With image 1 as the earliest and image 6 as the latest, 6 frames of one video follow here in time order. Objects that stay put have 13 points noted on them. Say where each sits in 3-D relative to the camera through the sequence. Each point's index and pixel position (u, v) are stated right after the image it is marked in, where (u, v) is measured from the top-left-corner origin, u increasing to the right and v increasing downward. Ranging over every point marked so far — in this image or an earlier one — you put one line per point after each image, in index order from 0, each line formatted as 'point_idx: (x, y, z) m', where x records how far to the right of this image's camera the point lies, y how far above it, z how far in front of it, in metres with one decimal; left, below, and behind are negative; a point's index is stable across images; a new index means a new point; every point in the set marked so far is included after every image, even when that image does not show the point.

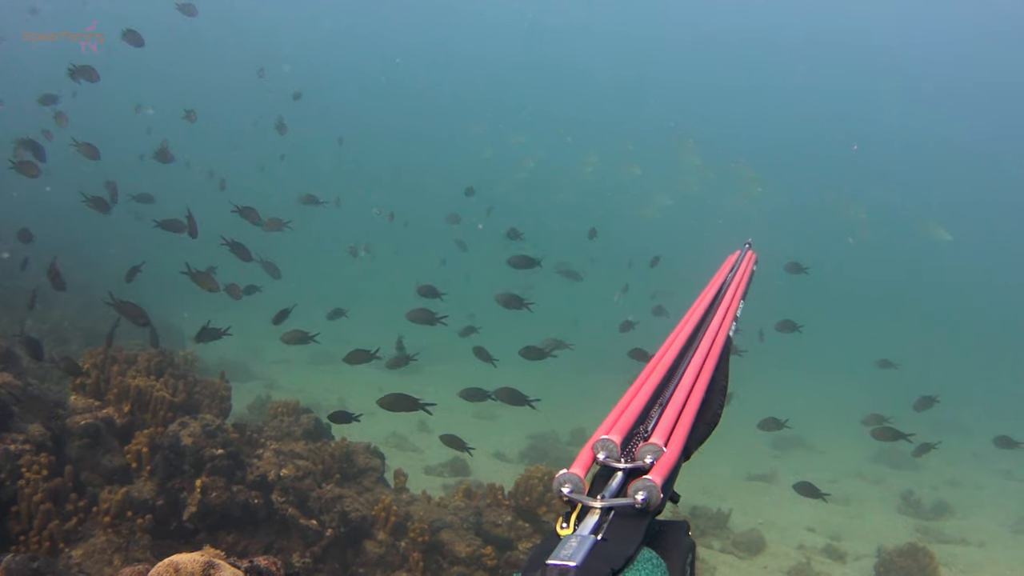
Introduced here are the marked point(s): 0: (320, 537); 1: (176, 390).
0: (-2.9, -4.0, +8.3) m
1: (-6.8, -1.9, +10.4) m
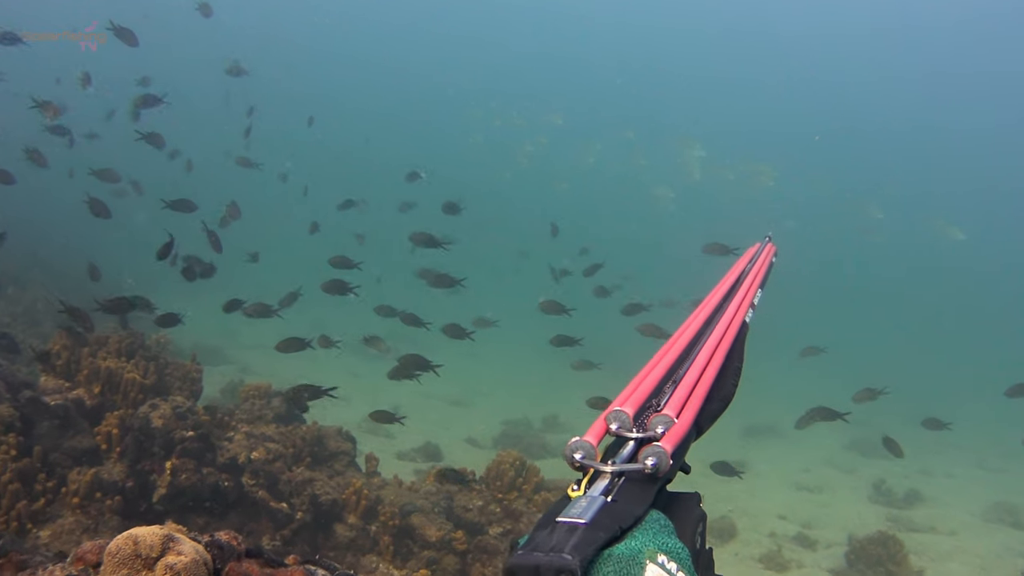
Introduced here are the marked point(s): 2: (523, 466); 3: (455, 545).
0: (-3.4, -3.7, +8.3) m
1: (-7.3, -1.6, +10.3) m
2: (-0.1, -3.8, +12.0) m
3: (-1.0, -4.4, +9.0) m
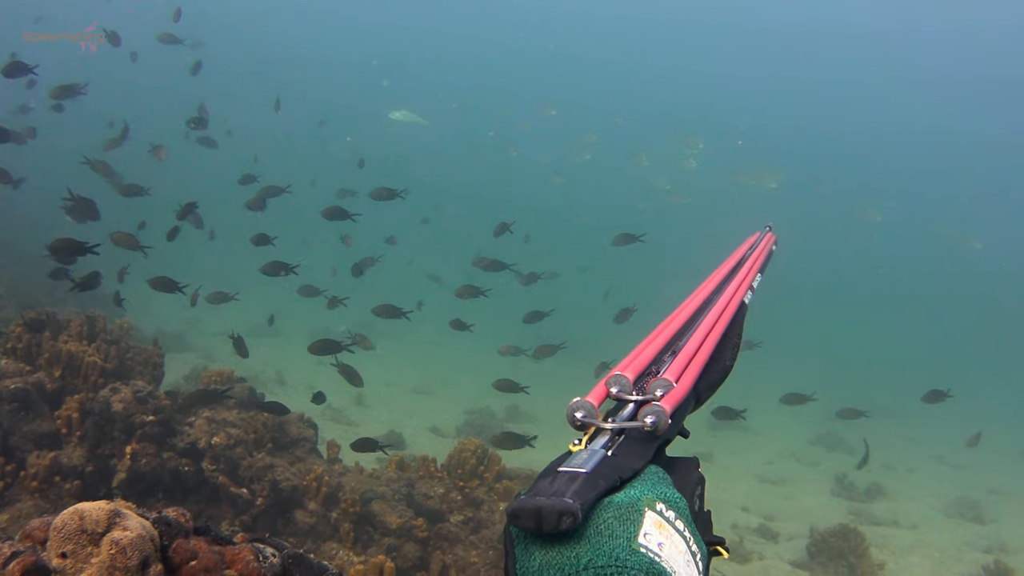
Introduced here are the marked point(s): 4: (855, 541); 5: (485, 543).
0: (-4.1, -3.5, +8.3) m
1: (-8.0, -1.3, +10.3) m
2: (-0.8, -3.7, +12.0) m
3: (-1.6, -4.2, +9.0) m
4: (+6.7, -4.9, +10.3) m
5: (-0.5, -4.5, +9.3) m
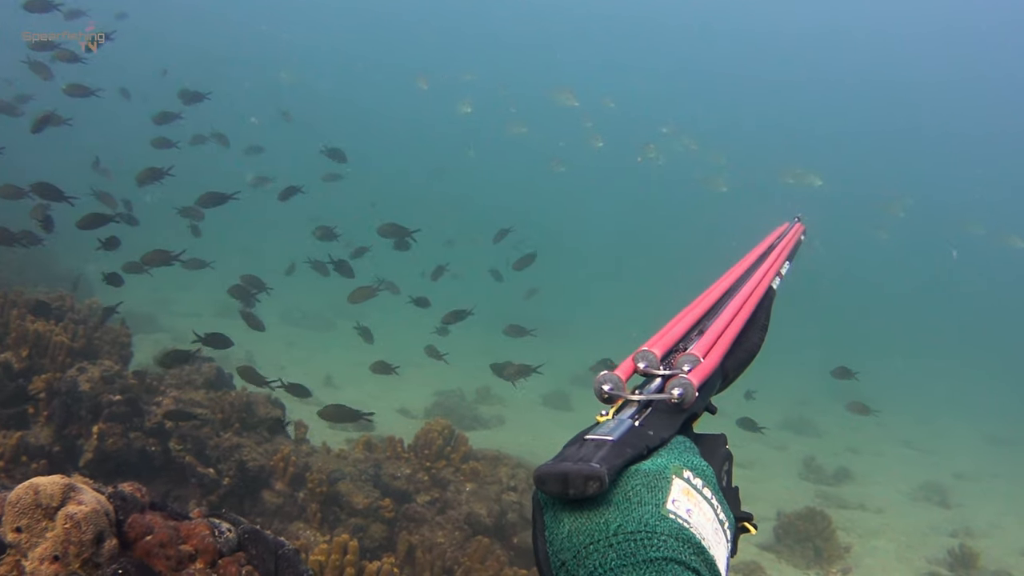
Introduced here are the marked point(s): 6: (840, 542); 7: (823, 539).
0: (-4.7, -3.1, +8.4) m
1: (-8.6, -1.0, +10.3) m
2: (-1.4, -3.4, +12.1) m
3: (-2.2, -3.9, +9.1) m
4: (+6.1, -4.6, +10.4) m
5: (-1.1, -4.1, +9.3) m
6: (+6.6, -5.1, +10.6) m
7: (+6.0, -4.9, +10.2) m
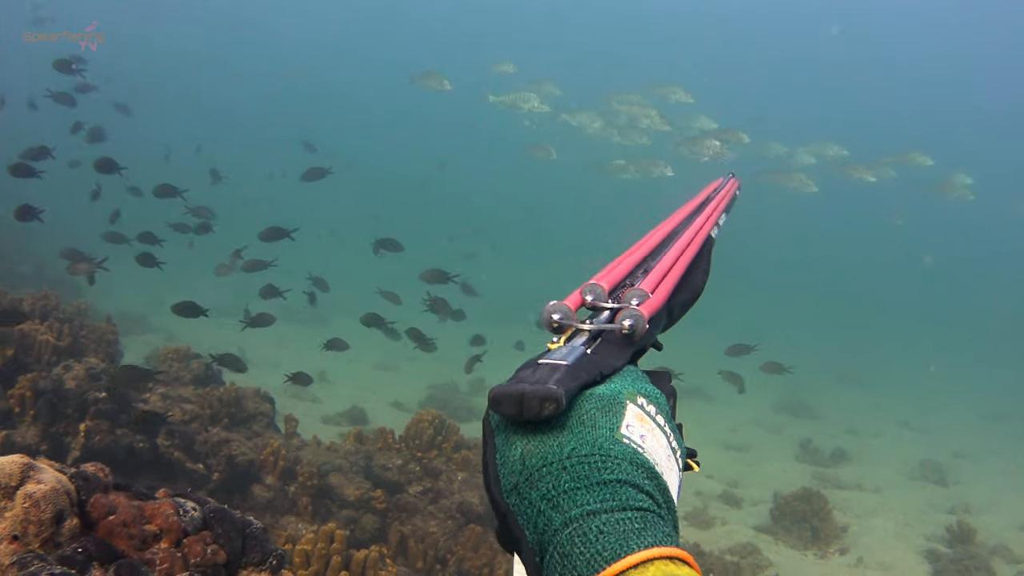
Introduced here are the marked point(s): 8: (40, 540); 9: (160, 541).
0: (-4.8, -3.0, +8.3) m
1: (-8.8, -0.9, +10.3) m
2: (-1.6, -3.1, +12.0) m
3: (-2.3, -3.7, +9.0) m
4: (+6.0, -4.2, +10.3) m
5: (-1.2, -3.9, +9.2) m
6: (+6.5, -4.7, +10.5) m
7: (+5.9, -4.5, +10.2) m
8: (-3.1, -1.7, +3.5) m
9: (-2.7, -2.0, +4.1) m
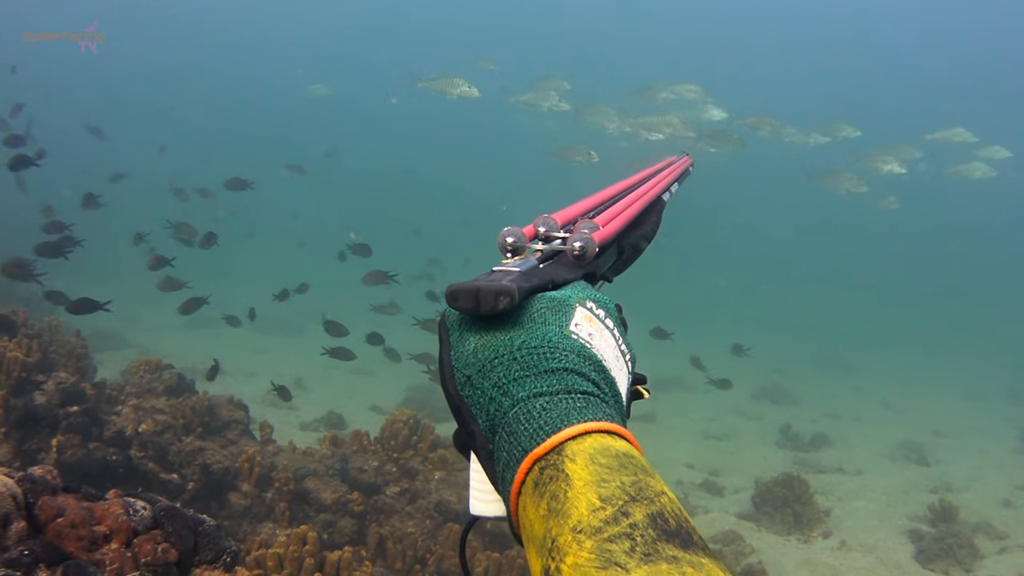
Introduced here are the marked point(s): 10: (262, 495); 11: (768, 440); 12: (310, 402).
0: (-5.2, -3.1, +8.3) m
1: (-9.2, -1.3, +10.2) m
2: (-2.0, -3.2, +12.0) m
3: (-2.7, -3.7, +9.0) m
4: (+5.6, -3.9, +10.3) m
5: (-1.5, -3.9, +9.2) m
6: (+6.2, -4.4, +10.5) m
7: (+5.6, -4.2, +10.1) m
8: (-3.5, -1.6, +3.5) m
9: (-3.1, -2.0, +4.1) m
10: (-4.2, -3.5, +8.9) m
11: (+7.3, -4.3, +14.4) m
12: (-5.1, -3.2, +14.0) m
